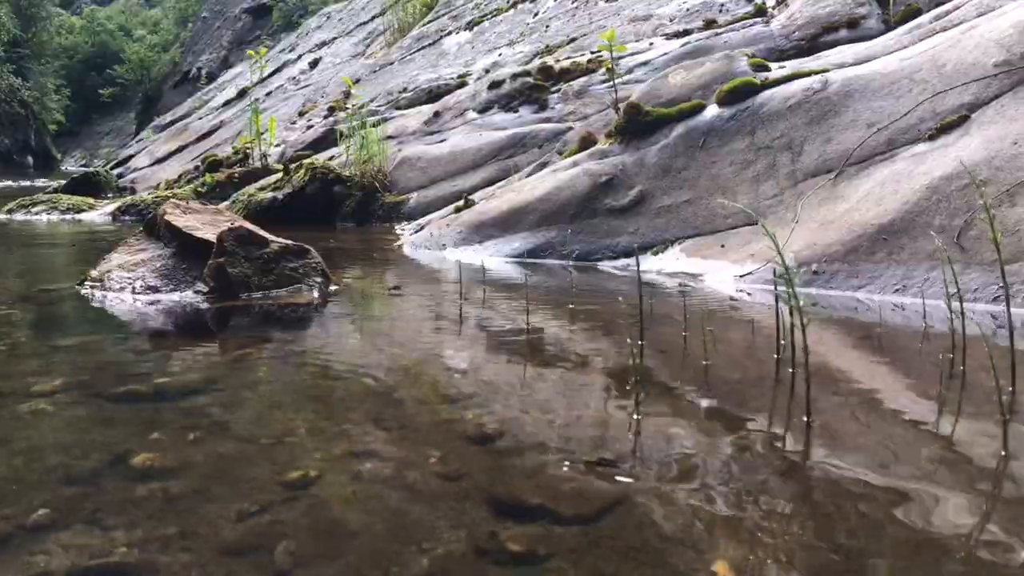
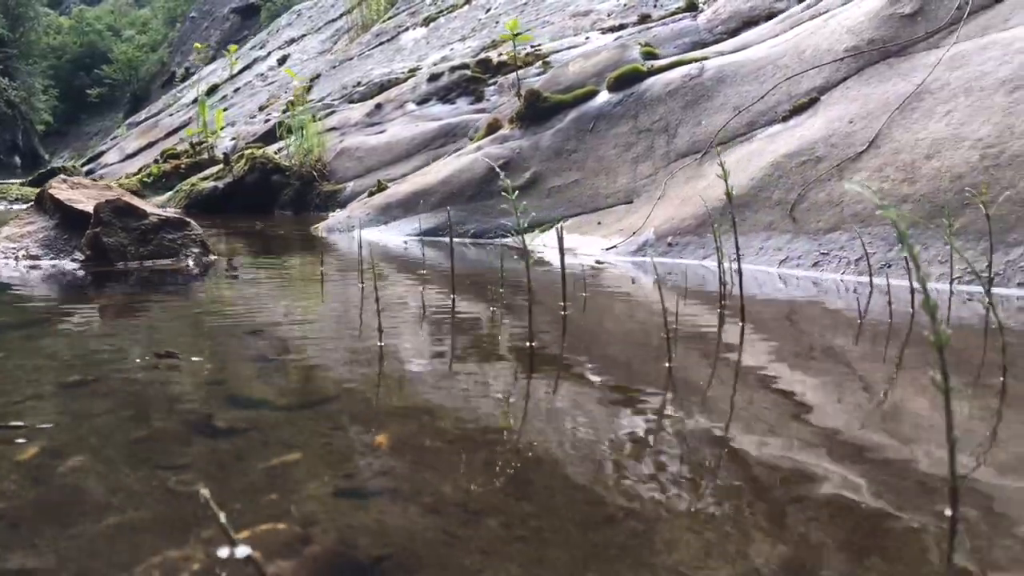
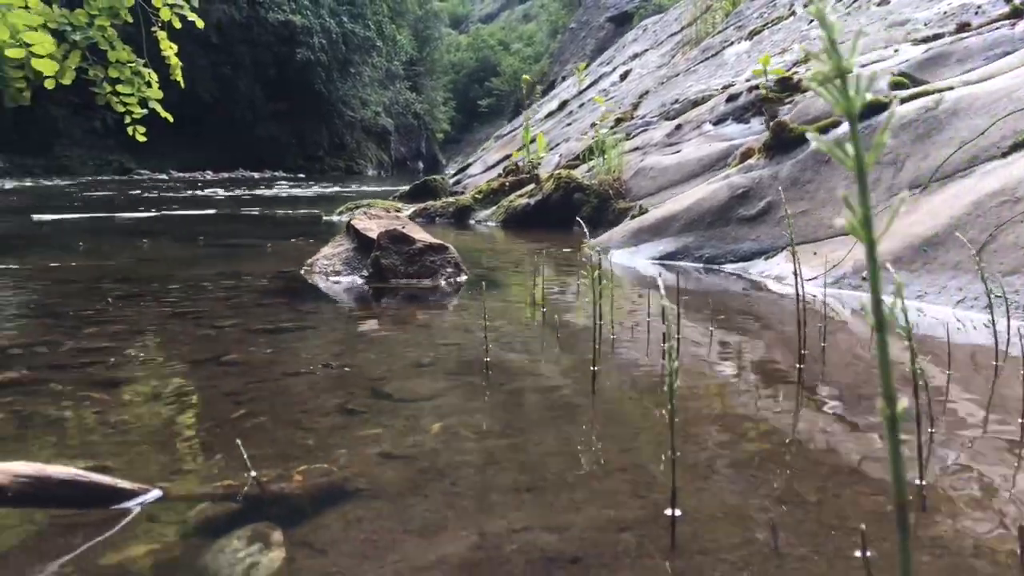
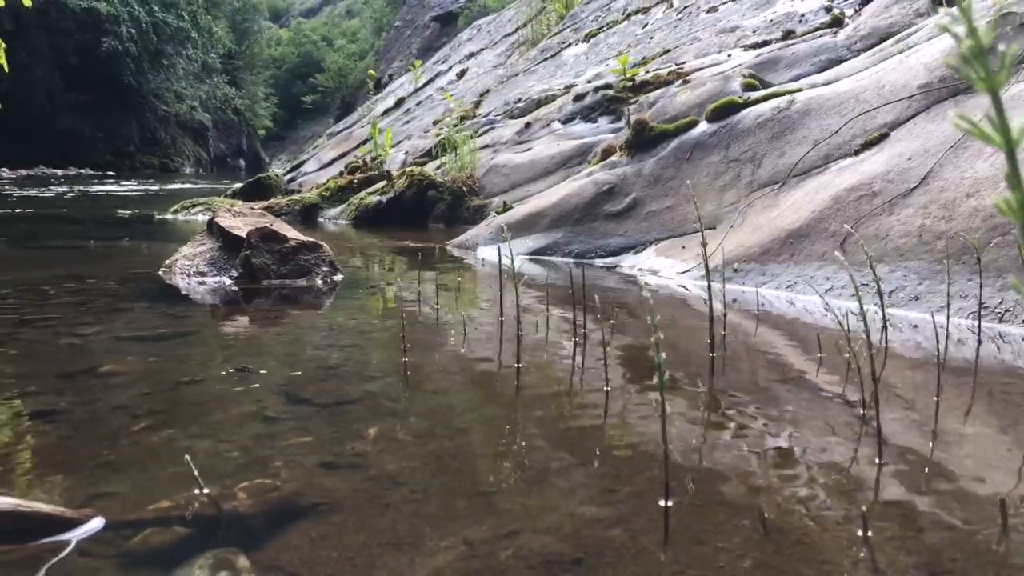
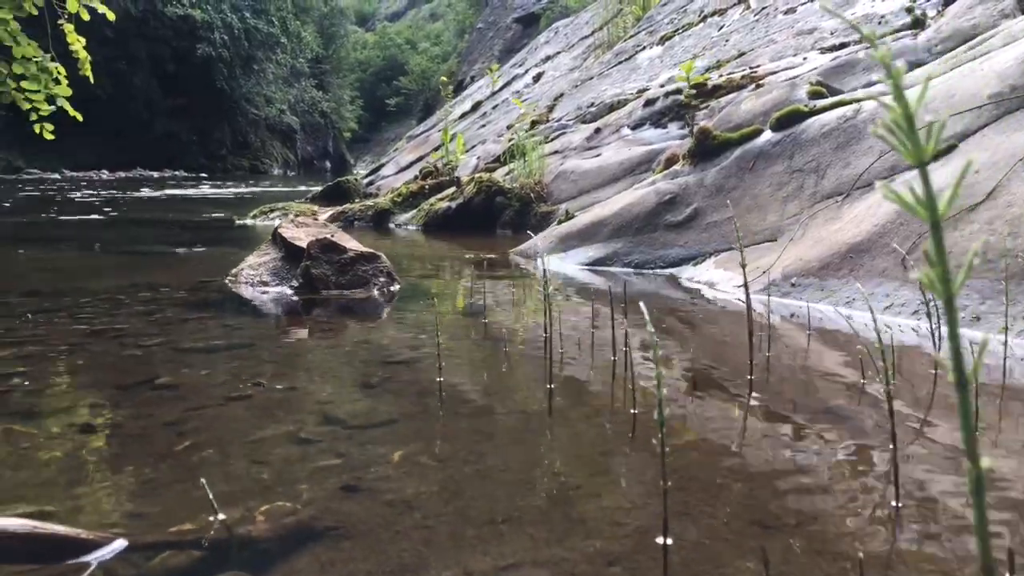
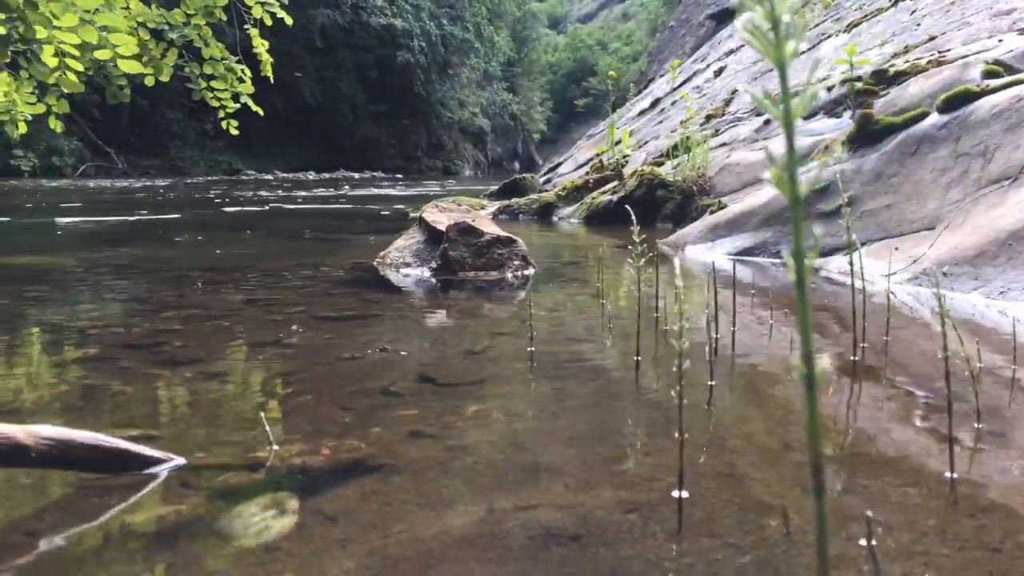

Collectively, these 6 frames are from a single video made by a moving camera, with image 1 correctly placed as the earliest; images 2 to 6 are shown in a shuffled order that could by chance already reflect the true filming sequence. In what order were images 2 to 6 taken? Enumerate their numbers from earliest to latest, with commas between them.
2, 4, 5, 3, 6
